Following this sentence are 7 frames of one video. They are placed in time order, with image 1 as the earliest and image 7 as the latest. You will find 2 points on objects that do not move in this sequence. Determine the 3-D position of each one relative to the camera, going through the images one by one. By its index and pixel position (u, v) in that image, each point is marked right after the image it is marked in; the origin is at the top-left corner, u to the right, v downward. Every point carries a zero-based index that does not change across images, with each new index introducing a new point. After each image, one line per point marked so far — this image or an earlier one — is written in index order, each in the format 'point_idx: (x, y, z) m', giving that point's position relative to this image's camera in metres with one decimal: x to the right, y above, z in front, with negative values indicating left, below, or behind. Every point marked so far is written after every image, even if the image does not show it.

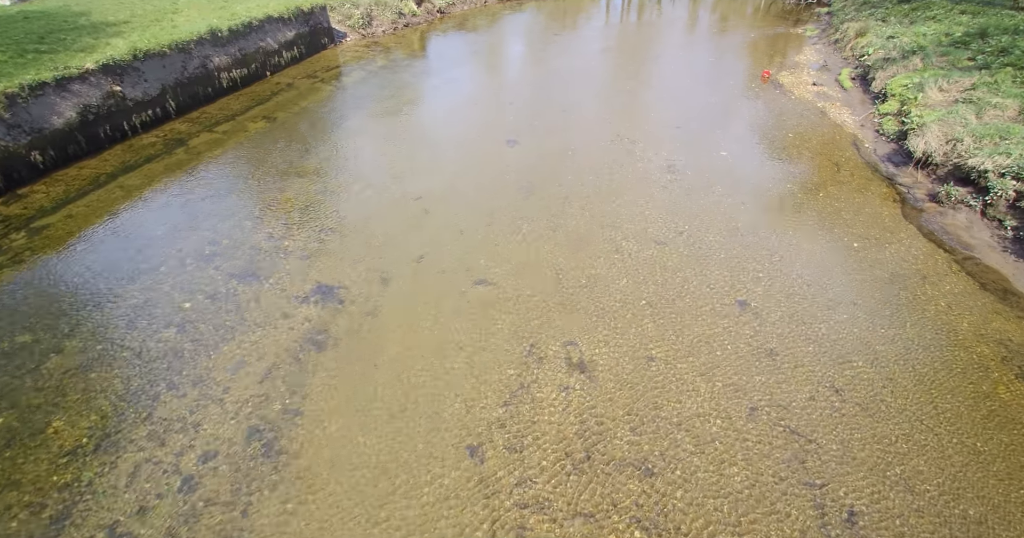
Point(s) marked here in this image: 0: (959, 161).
0: (+10.8, +2.6, +12.9) m
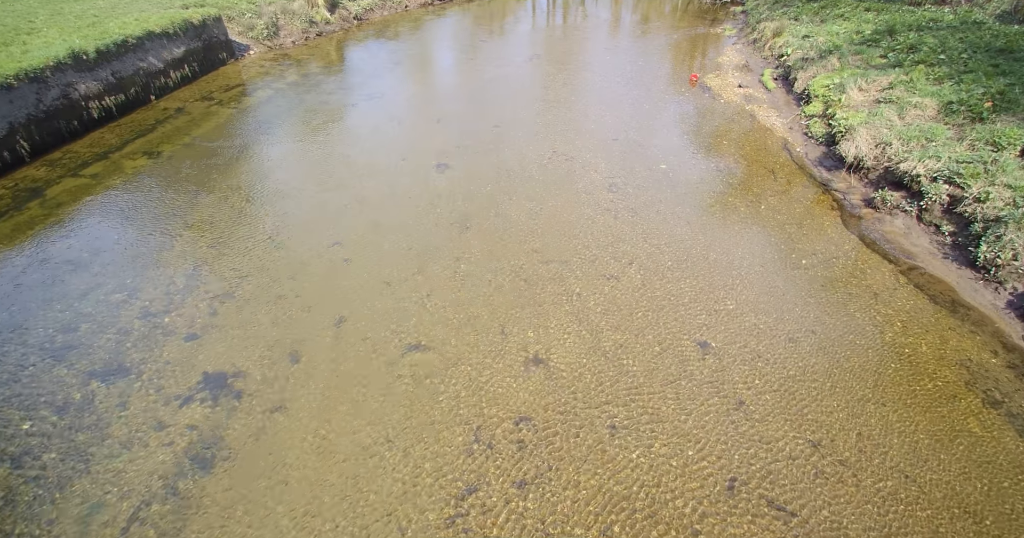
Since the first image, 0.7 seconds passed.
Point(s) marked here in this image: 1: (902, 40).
0: (+9.1, +2.5, +12.8) m
1: (+14.2, +8.3, +19.4) m
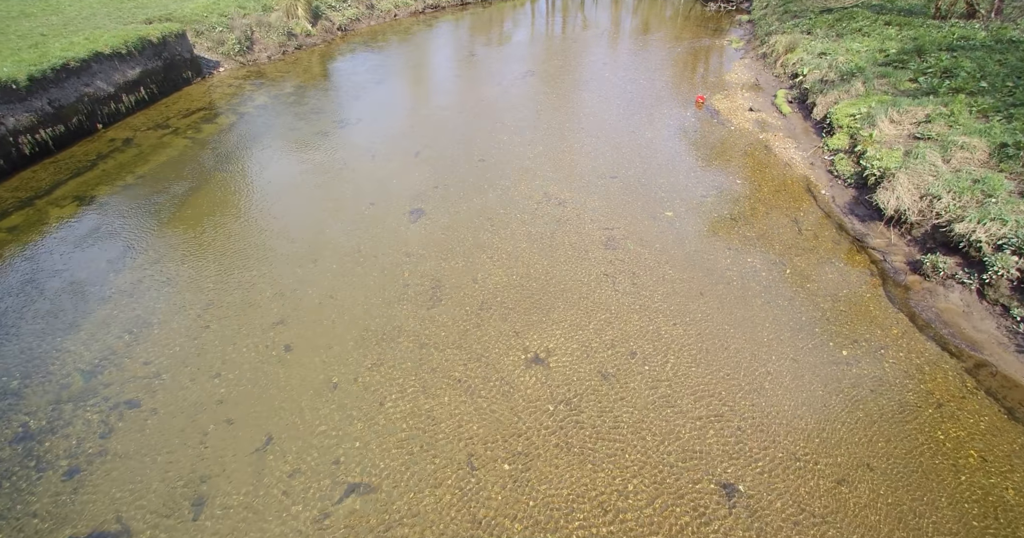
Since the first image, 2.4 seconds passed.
0: (+8.7, +0.9, +10.8) m
1: (+13.8, +6.8, +17.5) m
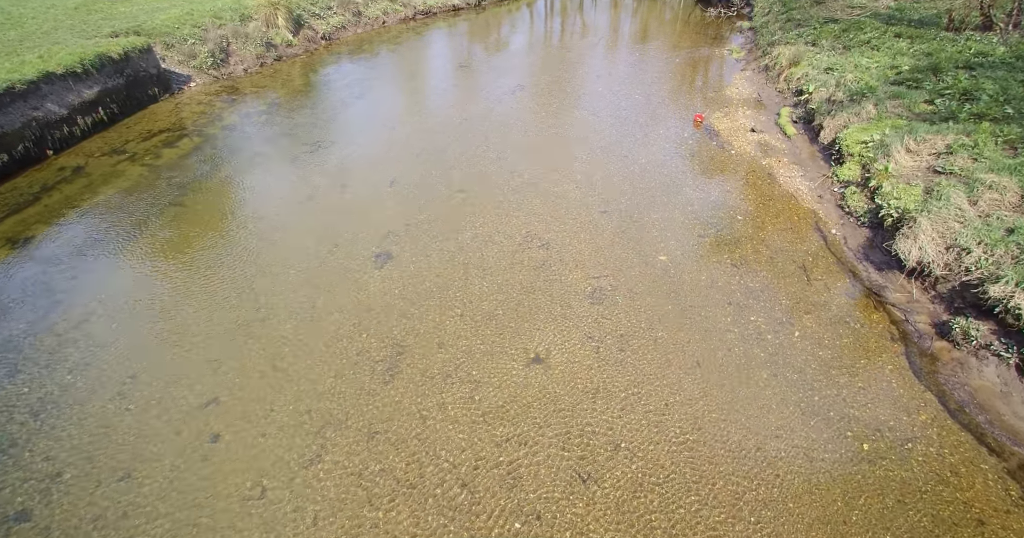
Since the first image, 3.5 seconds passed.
0: (+8.2, -0.2, +9.5) m
1: (+13.2, +5.7, +16.2) m
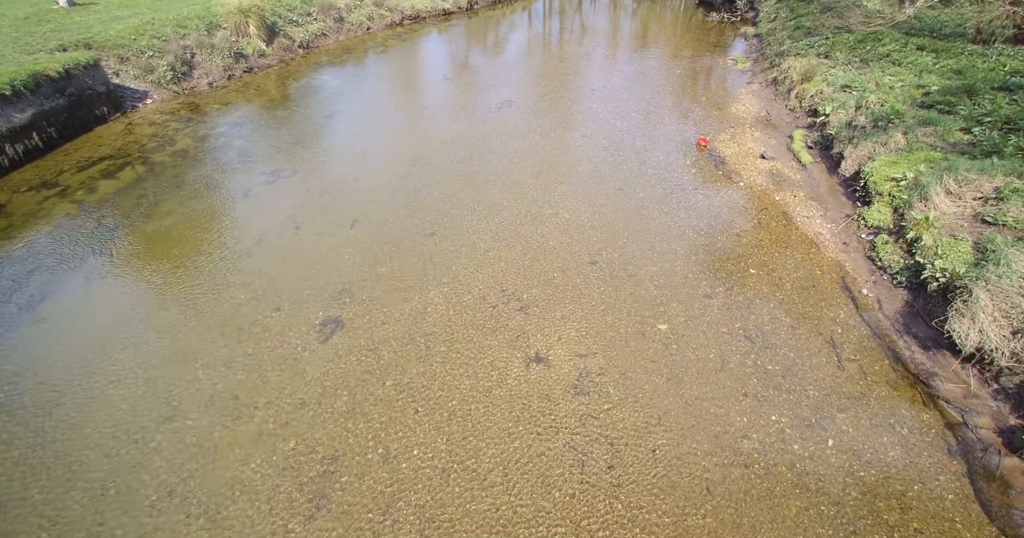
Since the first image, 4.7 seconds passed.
0: (+7.6, -1.5, +7.6) m
1: (+12.7, +4.3, +14.3) m
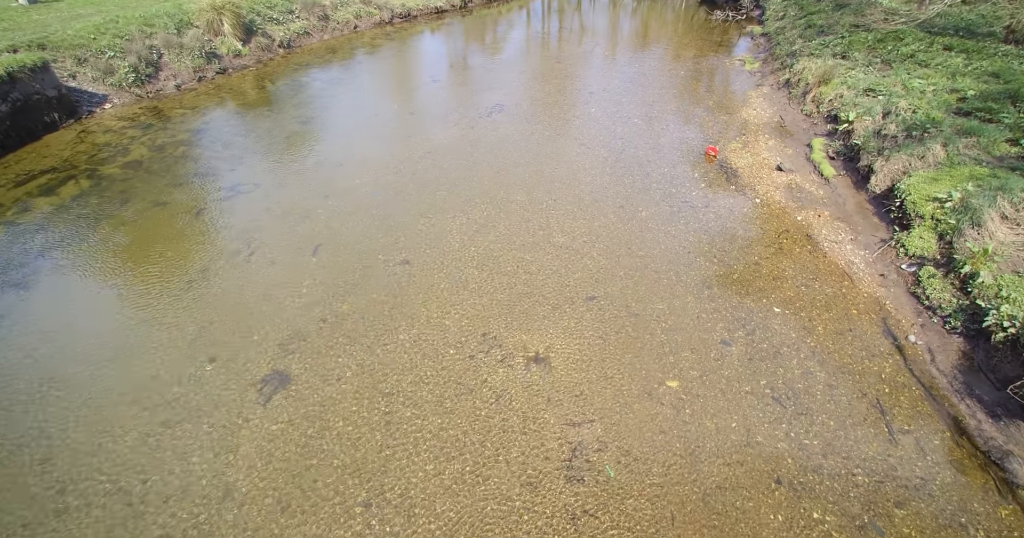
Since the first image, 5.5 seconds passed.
0: (+7.3, -2.3, +6.0) m
1: (+12.4, +3.6, +12.6) m
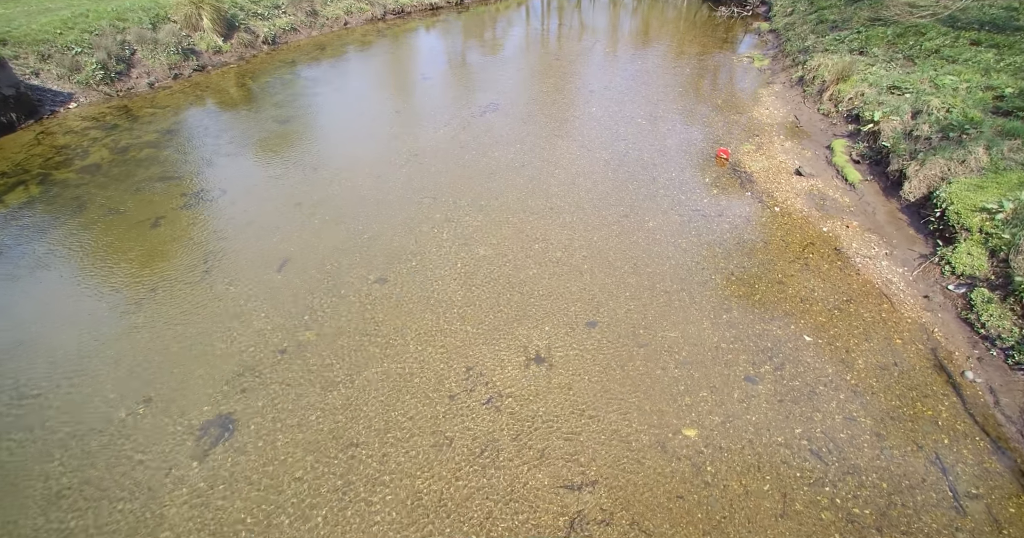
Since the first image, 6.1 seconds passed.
0: (+7.2, -2.6, +4.7) m
1: (+12.2, +3.3, +11.3) m
